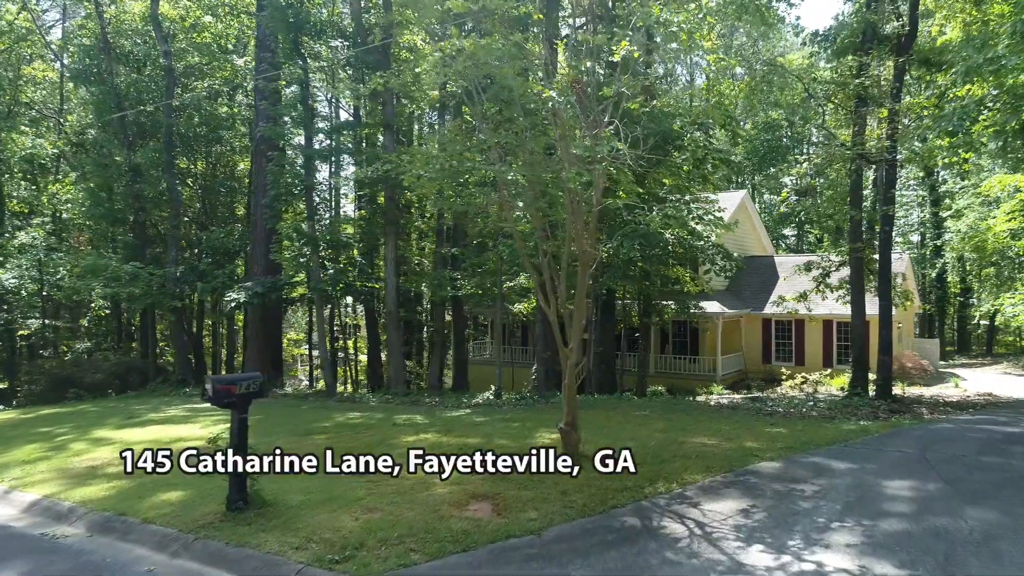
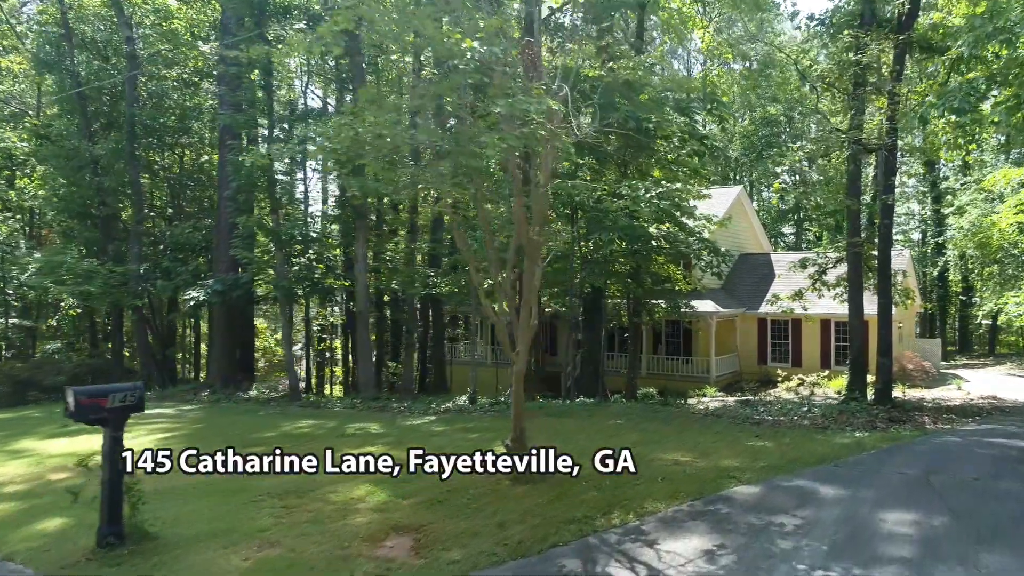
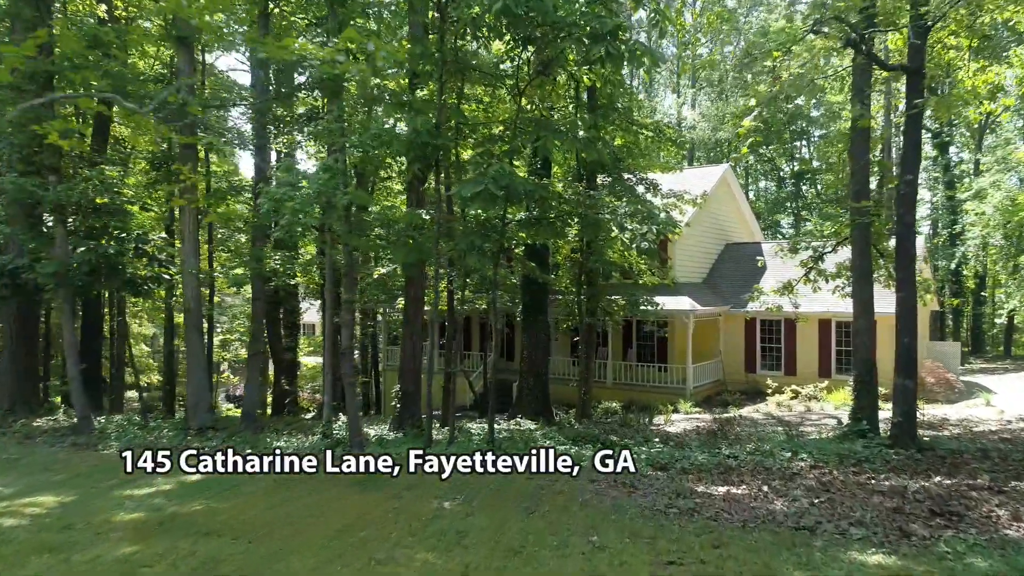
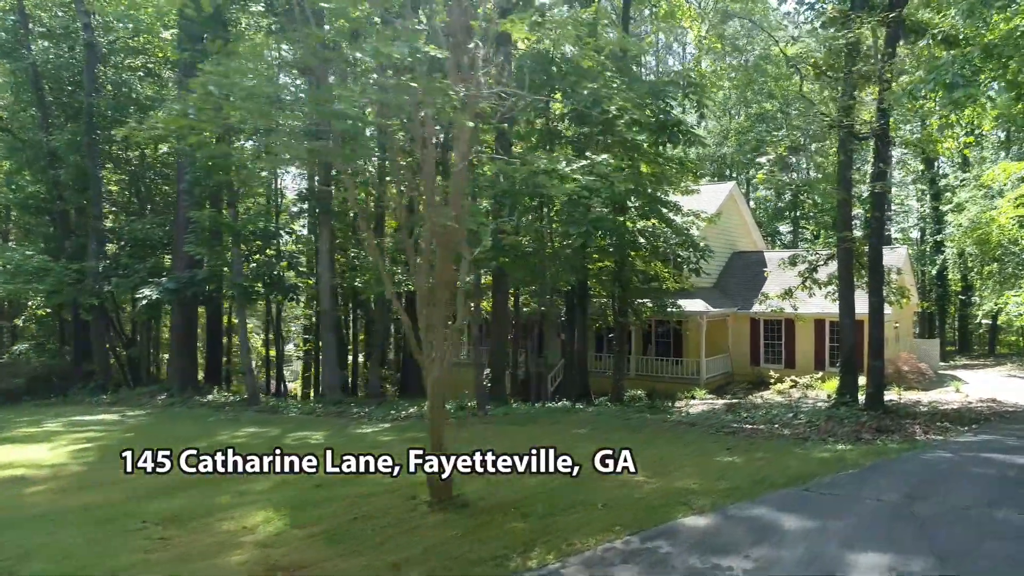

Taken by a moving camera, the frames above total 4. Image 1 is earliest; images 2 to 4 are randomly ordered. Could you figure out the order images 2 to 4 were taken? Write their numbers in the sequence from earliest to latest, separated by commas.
2, 4, 3
